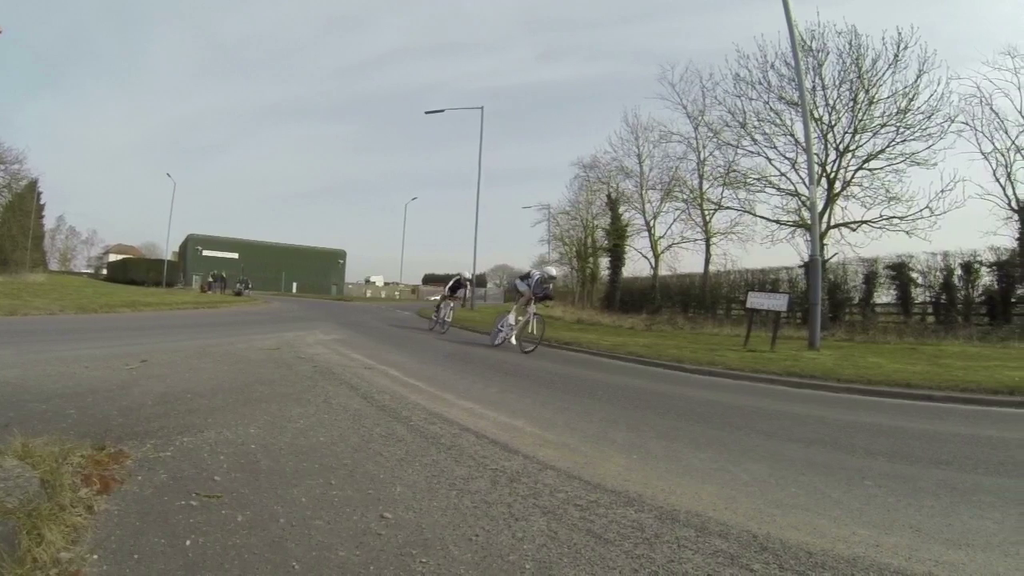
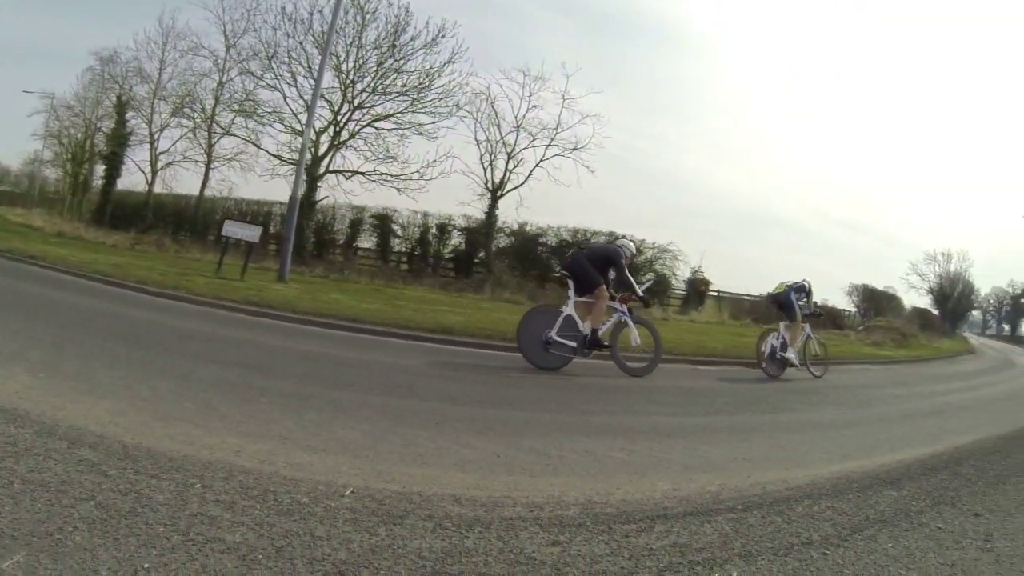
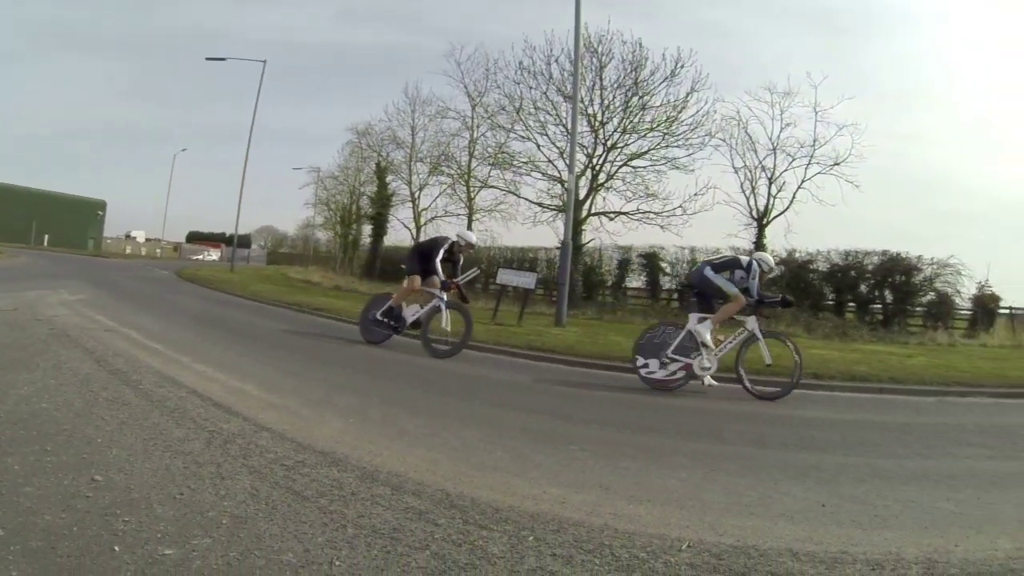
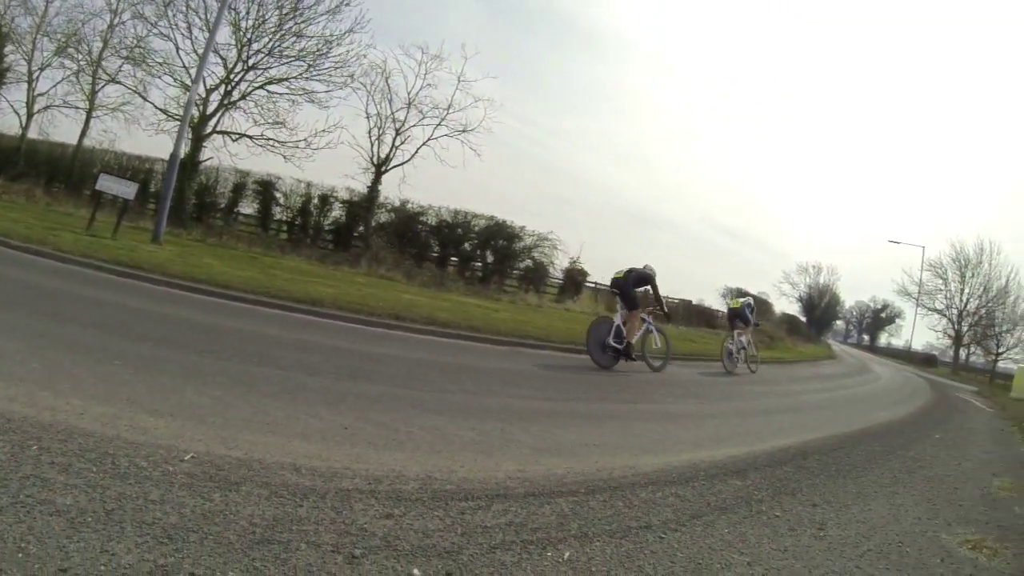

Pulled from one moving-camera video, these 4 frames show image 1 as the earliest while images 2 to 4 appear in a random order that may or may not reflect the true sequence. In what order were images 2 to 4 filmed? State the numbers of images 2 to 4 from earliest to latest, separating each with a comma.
3, 2, 4
